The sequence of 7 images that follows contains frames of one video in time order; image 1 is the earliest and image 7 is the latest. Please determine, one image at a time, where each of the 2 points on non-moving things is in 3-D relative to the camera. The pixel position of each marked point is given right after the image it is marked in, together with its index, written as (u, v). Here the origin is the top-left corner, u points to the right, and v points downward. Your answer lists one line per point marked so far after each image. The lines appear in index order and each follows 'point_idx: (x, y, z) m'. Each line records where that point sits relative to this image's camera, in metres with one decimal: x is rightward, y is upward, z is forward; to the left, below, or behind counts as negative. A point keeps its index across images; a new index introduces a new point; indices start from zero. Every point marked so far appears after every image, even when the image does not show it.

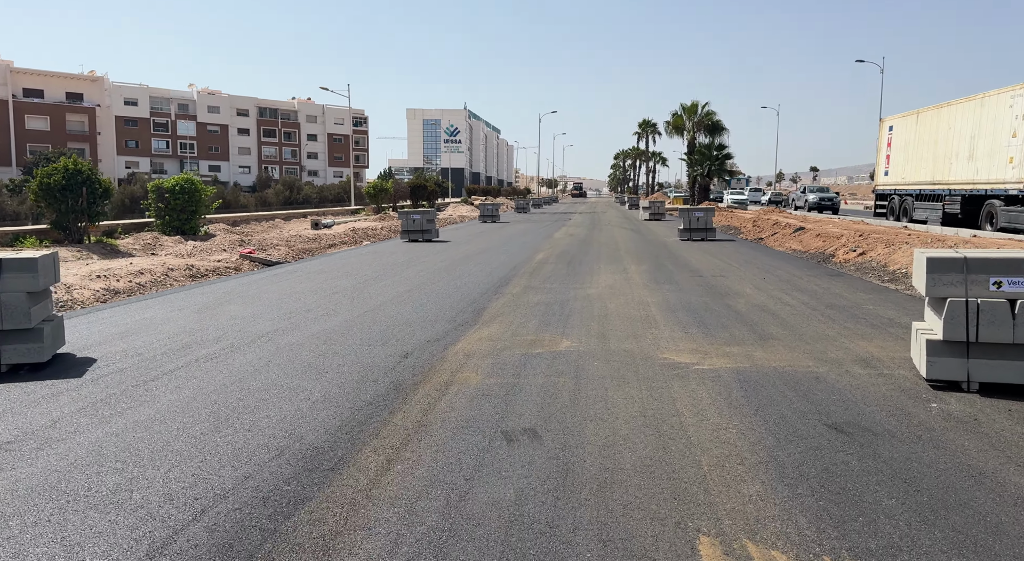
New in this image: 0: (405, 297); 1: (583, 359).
0: (-1.7, -0.3, +12.1) m
1: (+0.7, -0.8, +7.7) m
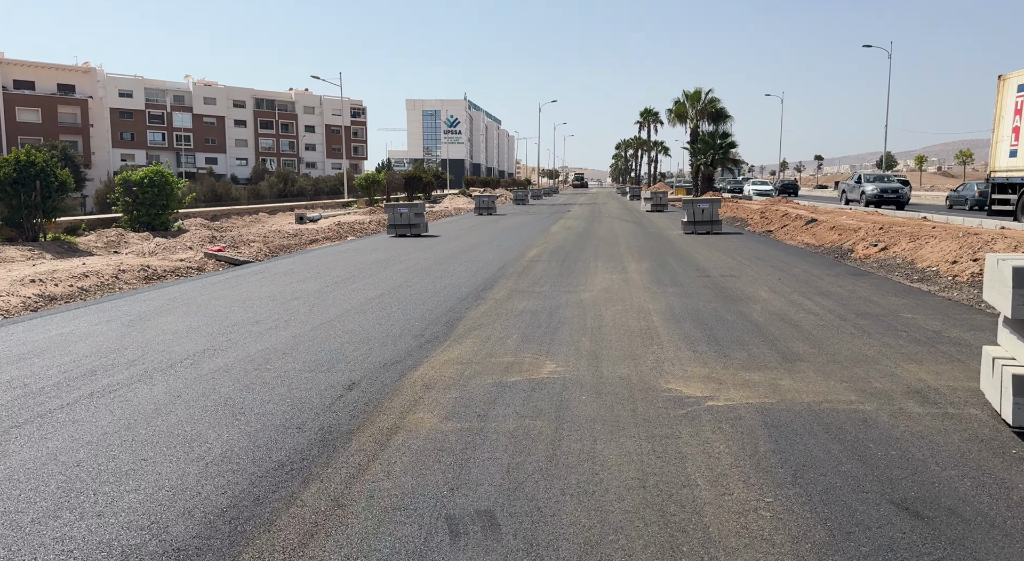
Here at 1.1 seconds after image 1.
0: (-1.9, -0.3, +10.7) m
1: (+0.4, -0.9, +6.2) m
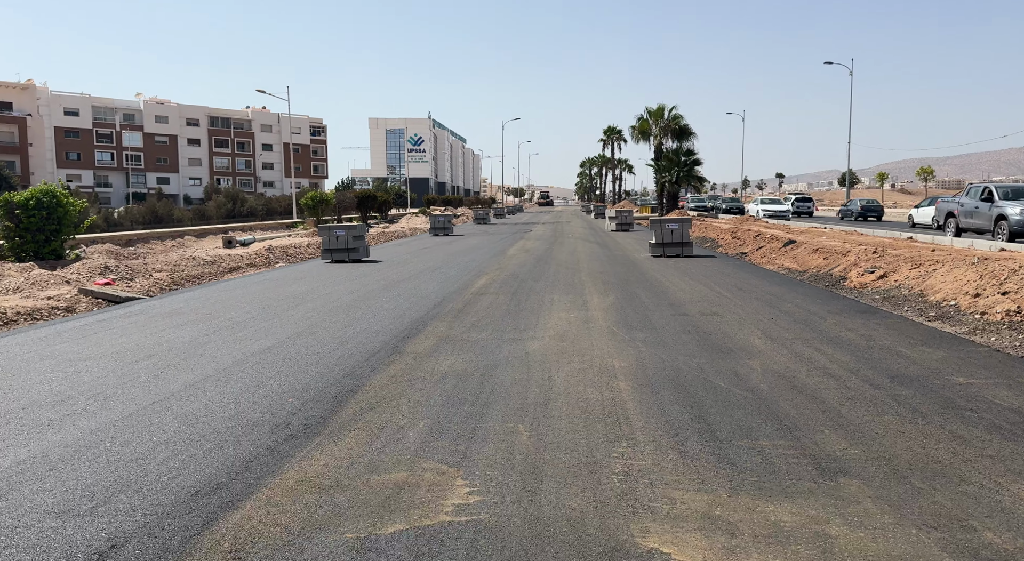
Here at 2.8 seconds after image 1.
0: (-2.7, -0.9, +8.0) m
1: (-0.2, -1.3, +3.6) m
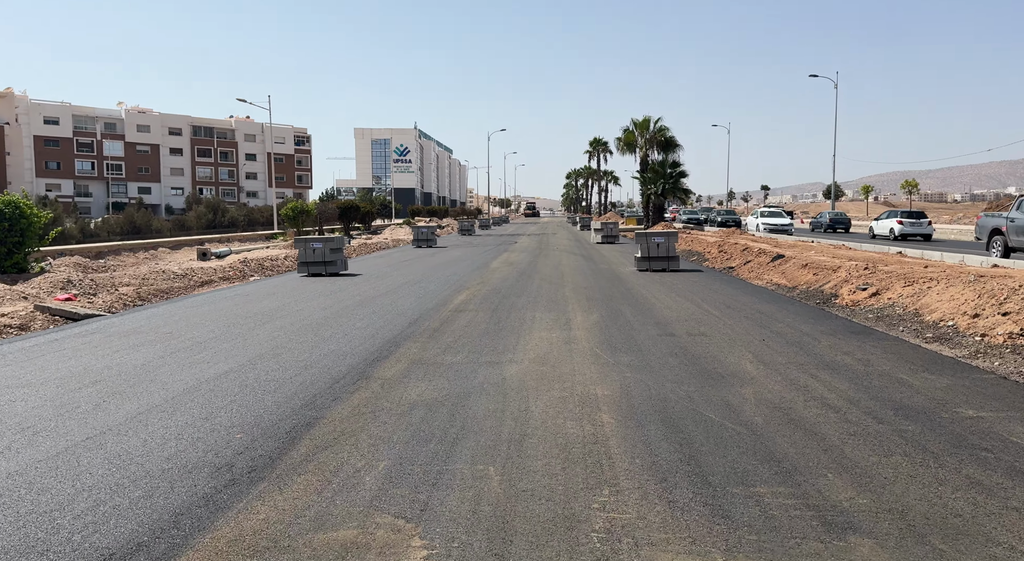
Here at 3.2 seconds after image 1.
0: (-2.9, -1.1, +7.4) m
1: (-0.3, -1.4, +3.0) m
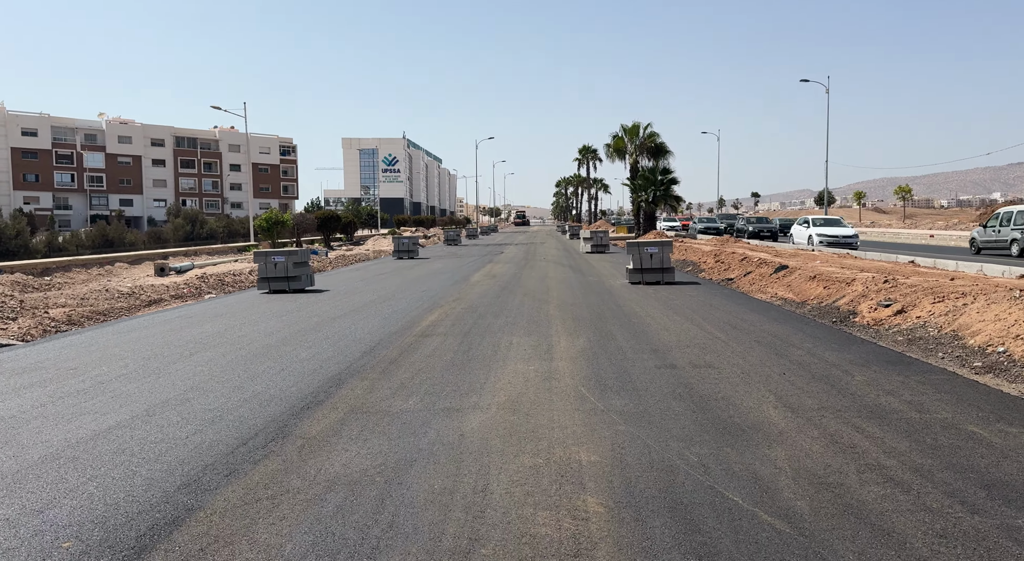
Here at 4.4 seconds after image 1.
0: (-3.3, -1.3, +5.5) m
1: (-0.6, -1.6, +1.3) m
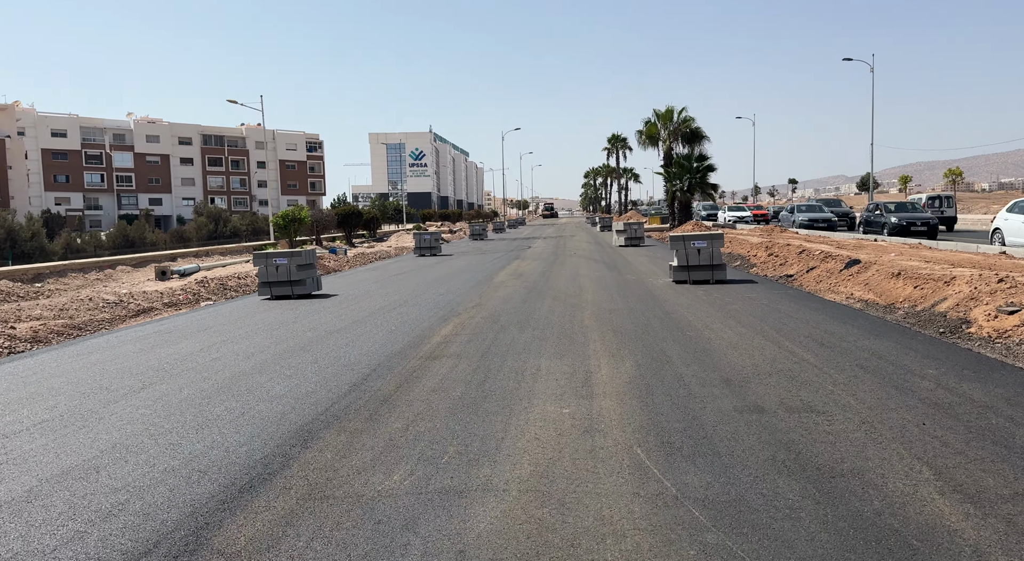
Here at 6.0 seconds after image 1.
0: (-3.1, -1.5, +3.4) m
1: (-0.6, -1.8, -0.9) m
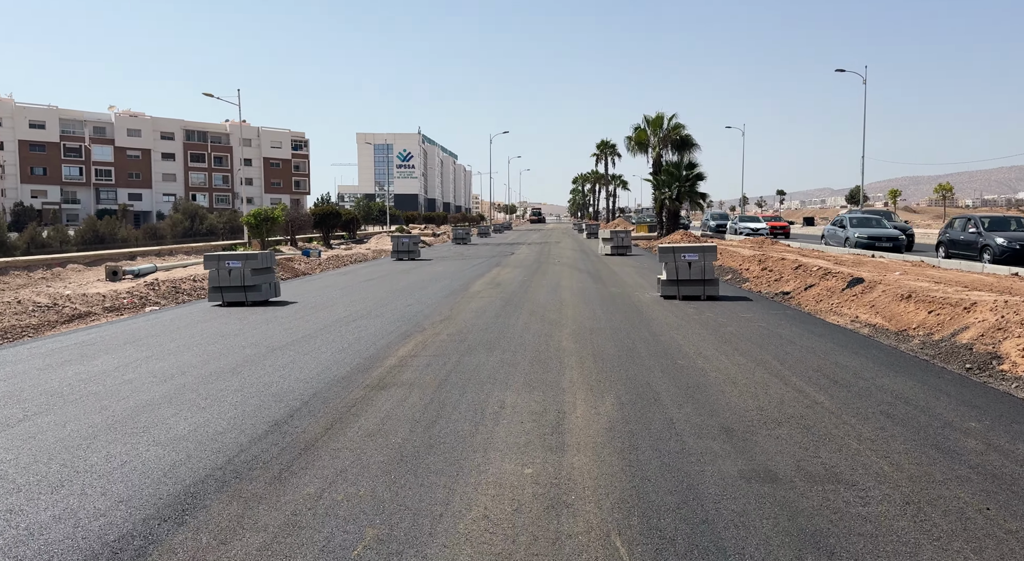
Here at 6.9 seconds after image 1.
0: (-3.4, -1.6, +2.0) m
1: (-0.9, -1.9, -2.4) m
